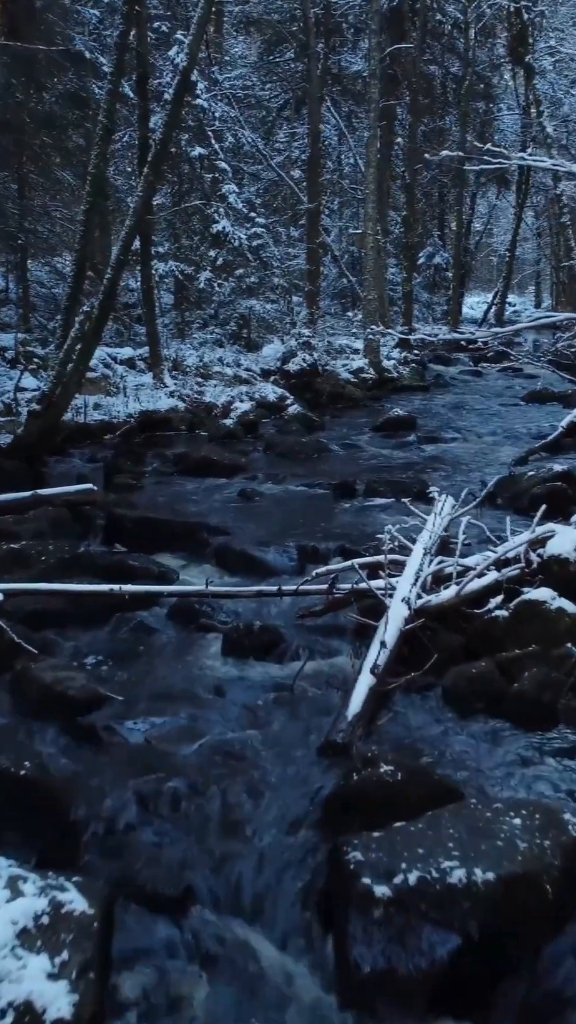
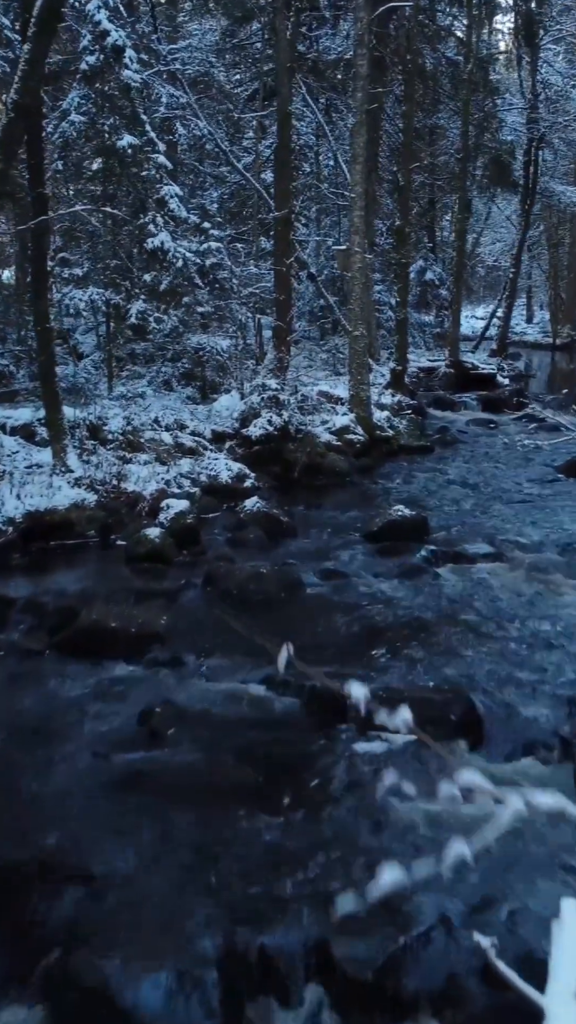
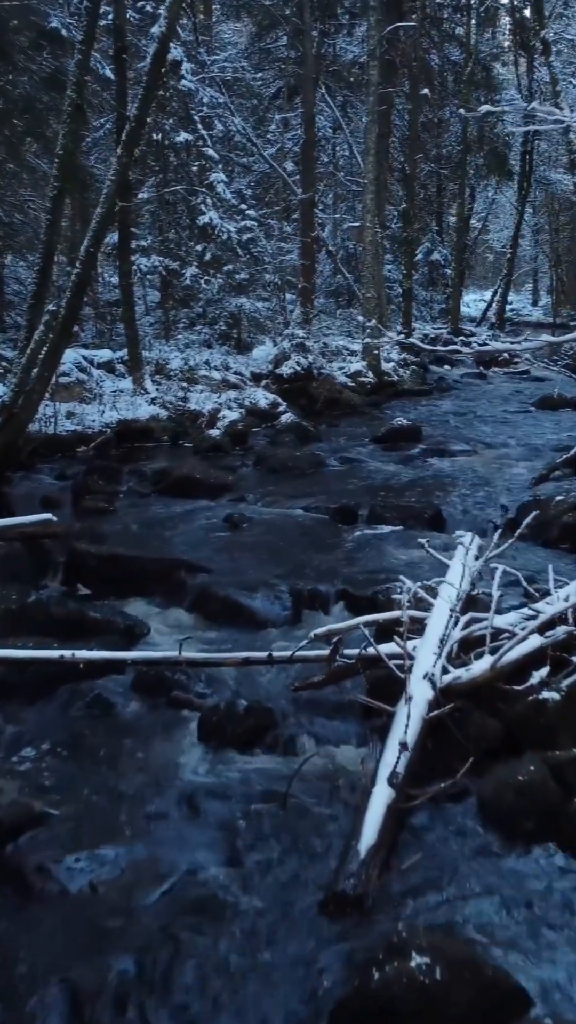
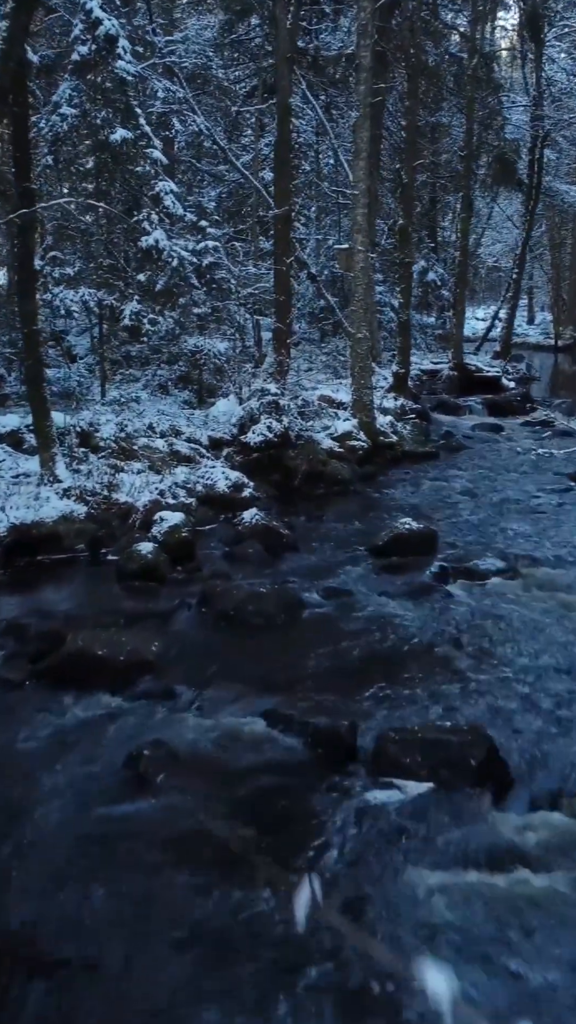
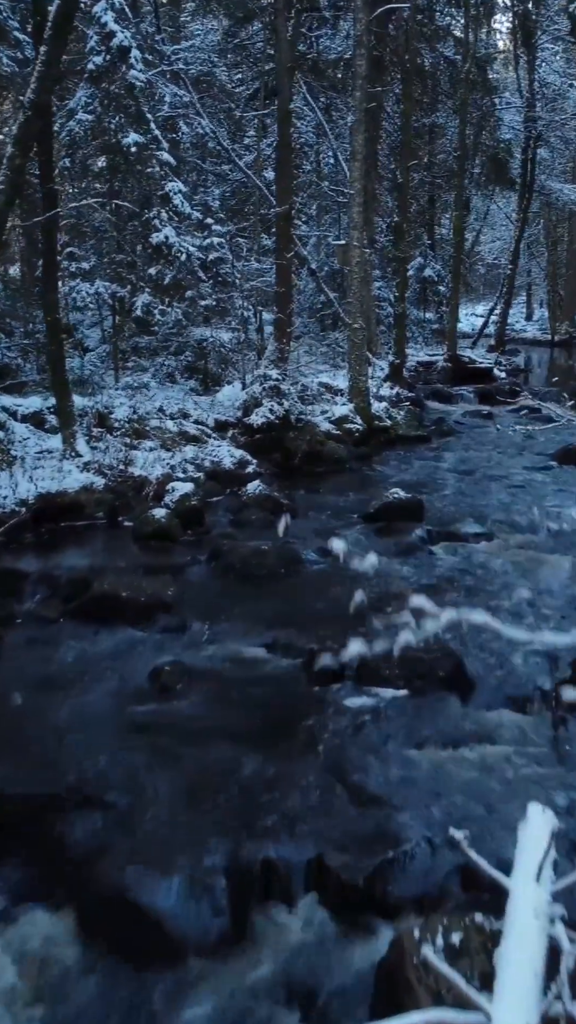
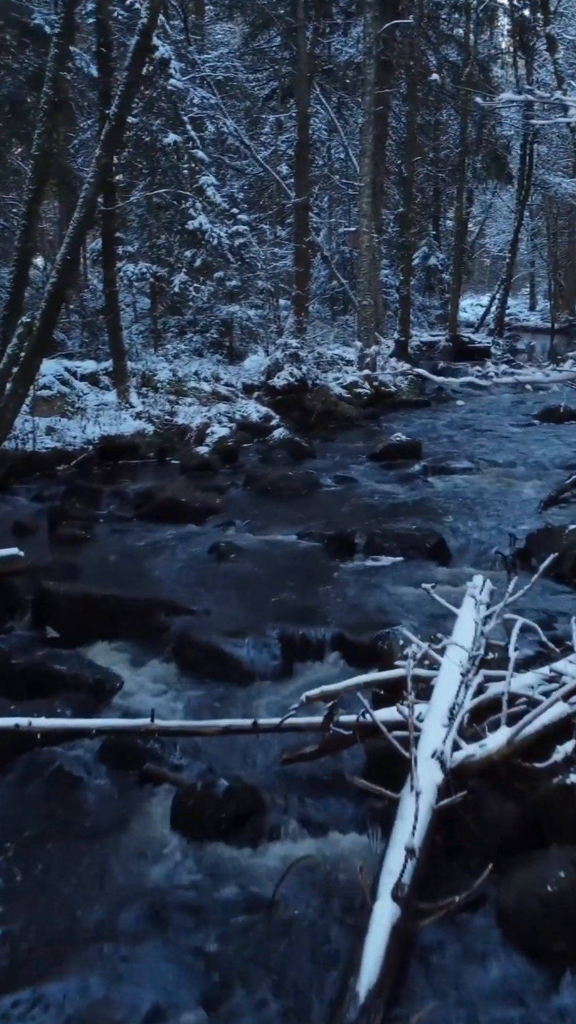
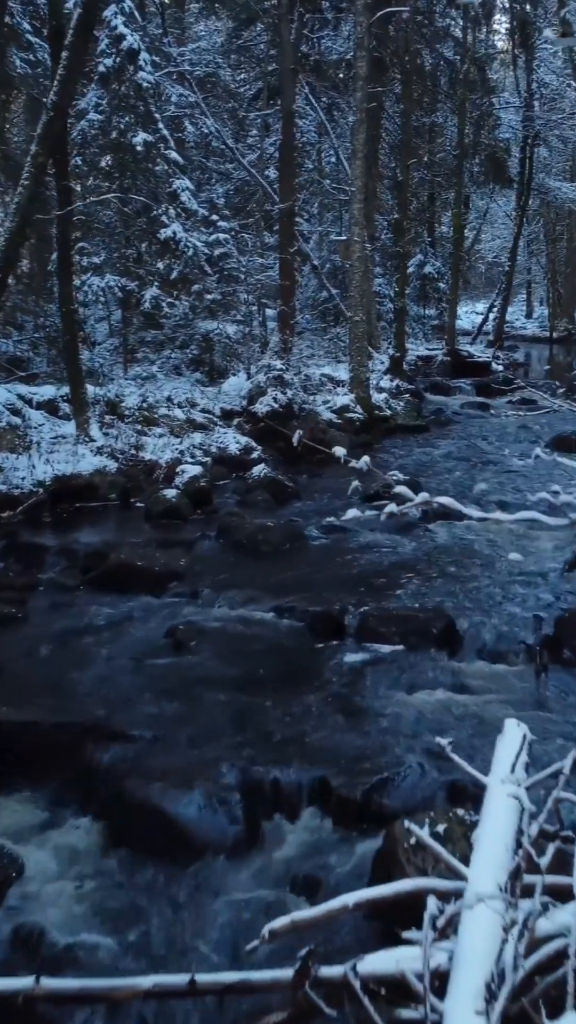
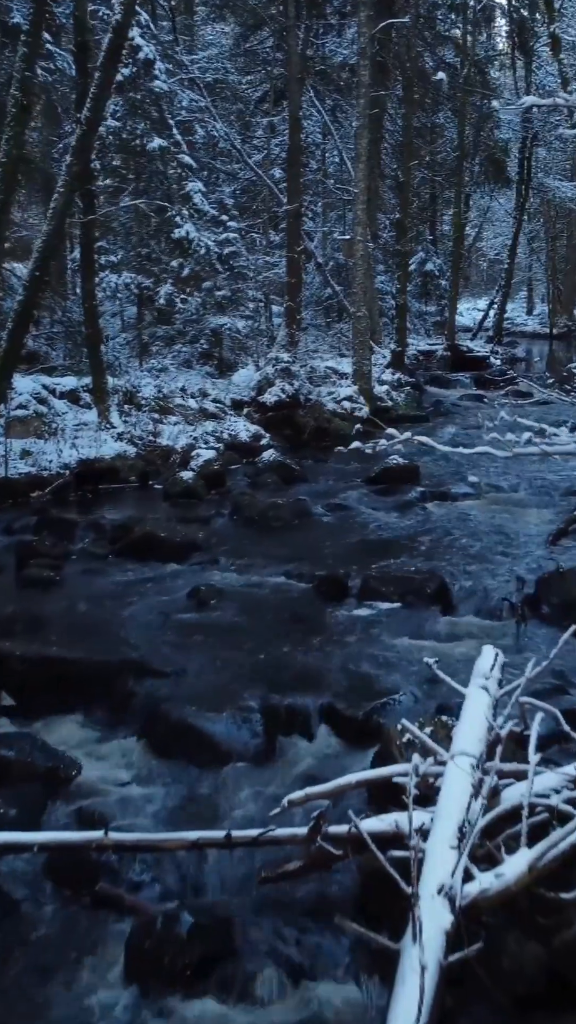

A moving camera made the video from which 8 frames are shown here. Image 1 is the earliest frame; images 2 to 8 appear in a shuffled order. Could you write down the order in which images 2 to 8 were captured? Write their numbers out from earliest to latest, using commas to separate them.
3, 6, 8, 7, 5, 2, 4
